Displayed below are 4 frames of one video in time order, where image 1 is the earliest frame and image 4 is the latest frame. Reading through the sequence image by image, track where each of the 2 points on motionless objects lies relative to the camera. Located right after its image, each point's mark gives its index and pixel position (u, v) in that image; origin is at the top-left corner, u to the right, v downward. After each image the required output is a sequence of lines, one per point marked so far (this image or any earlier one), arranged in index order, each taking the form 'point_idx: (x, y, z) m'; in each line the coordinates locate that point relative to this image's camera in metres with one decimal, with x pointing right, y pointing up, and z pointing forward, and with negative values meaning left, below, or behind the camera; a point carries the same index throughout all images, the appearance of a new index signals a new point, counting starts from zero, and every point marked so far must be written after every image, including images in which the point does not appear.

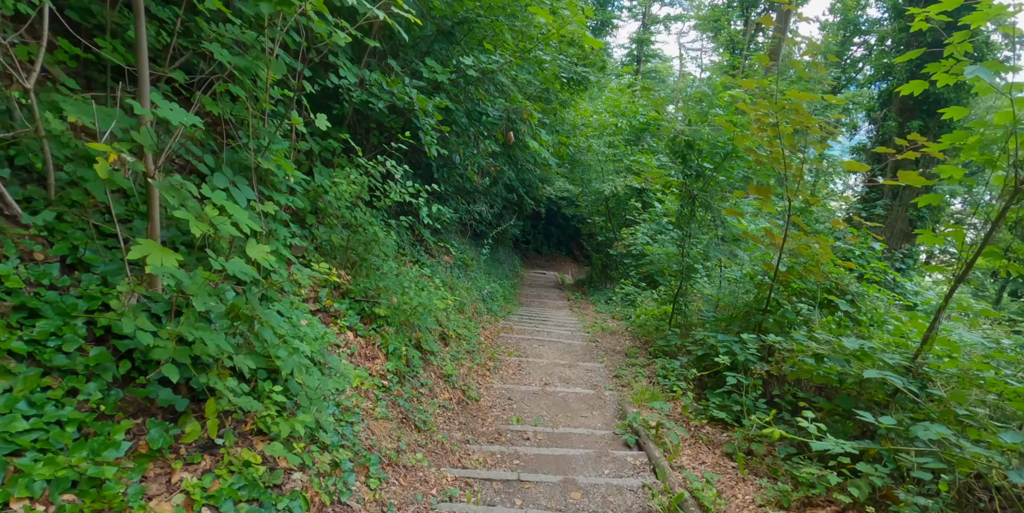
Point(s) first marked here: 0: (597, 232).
0: (+2.6, +0.7, +16.6) m
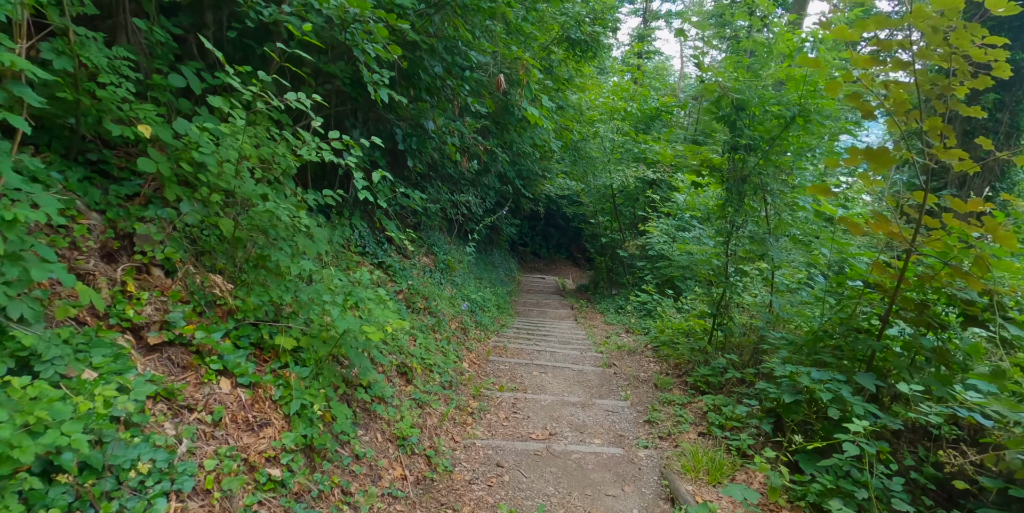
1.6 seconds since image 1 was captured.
0: (+2.4, +0.7, +14.8) m
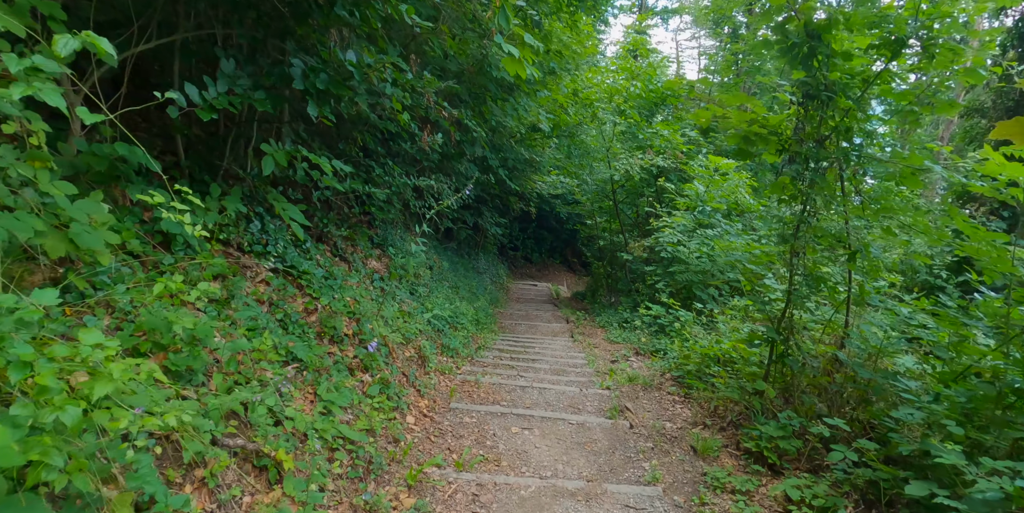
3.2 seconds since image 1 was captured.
0: (+2.1, +0.6, +13.0) m
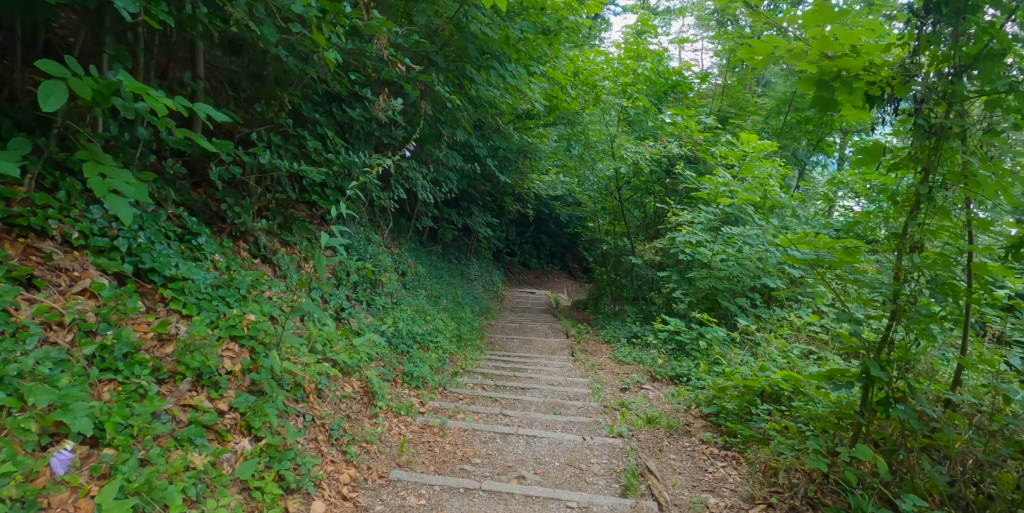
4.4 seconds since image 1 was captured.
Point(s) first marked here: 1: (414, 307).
0: (+2.0, +0.5, +11.7) m
1: (-1.1, -0.6, +5.9) m
